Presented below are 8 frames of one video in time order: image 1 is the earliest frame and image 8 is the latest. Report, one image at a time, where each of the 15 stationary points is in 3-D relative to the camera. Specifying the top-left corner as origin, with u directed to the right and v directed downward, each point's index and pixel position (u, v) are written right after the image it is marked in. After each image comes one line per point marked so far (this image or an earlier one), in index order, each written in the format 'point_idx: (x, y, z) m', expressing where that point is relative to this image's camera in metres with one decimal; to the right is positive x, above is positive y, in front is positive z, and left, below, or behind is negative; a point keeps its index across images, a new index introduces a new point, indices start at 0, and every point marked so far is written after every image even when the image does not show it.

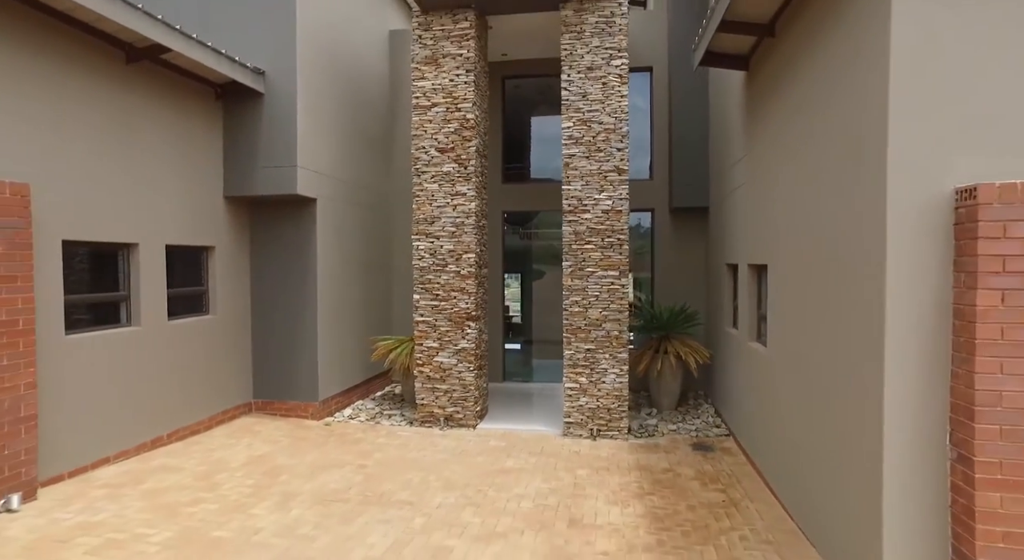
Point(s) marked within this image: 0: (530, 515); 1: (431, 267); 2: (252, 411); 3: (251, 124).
0: (+0.2, -2.2, +5.4) m
1: (-1.2, +0.2, +8.6) m
2: (-3.9, -2.0, +8.8) m
3: (-3.6, +2.2, +8.1) m
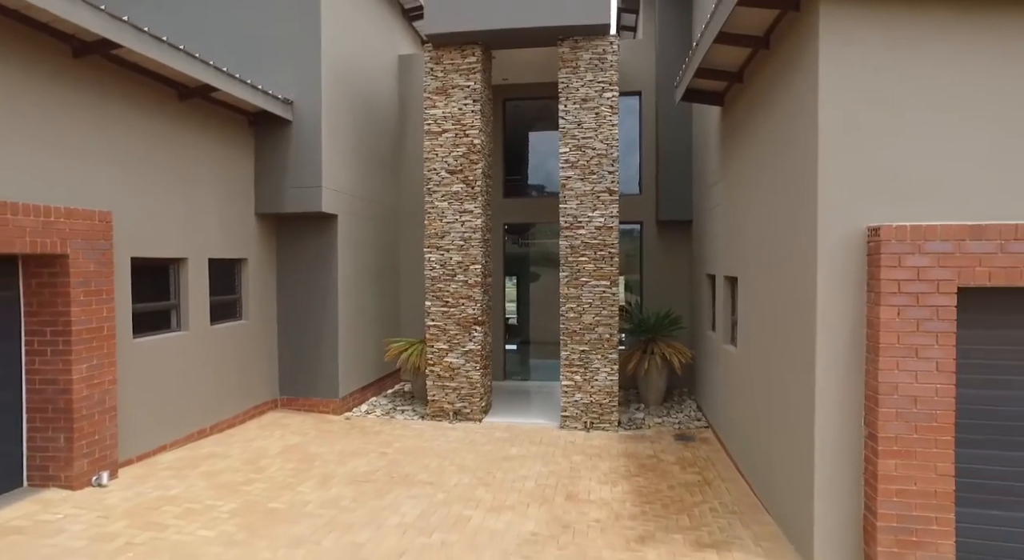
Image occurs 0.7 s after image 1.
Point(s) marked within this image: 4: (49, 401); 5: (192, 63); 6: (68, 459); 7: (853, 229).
0: (+0.3, -2.3, +6.3) m
1: (-1.2, +0.1, +9.6) m
2: (-3.9, -2.1, +9.7) m
3: (-3.6, +2.0, +9.1) m
4: (-4.5, -1.2, +5.7) m
5: (-3.8, +2.5, +6.8) m
6: (-4.3, -1.7, +5.7) m
7: (+2.6, +0.4, +4.4) m
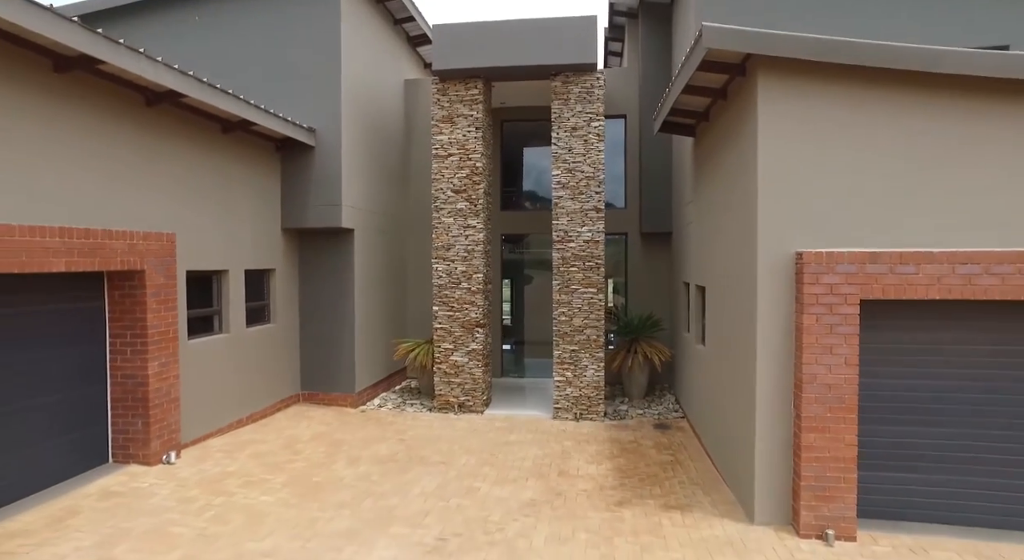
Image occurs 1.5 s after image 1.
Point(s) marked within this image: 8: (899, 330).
0: (+0.3, -2.4, +7.5) m
1: (-1.2, -0.1, +10.7) m
2: (-3.9, -2.2, +10.8) m
3: (-3.6, +1.9, +10.2) m
4: (-4.4, -1.3, +6.8) m
5: (-3.8, +2.4, +7.9) m
6: (-4.3, -1.8, +6.8) m
7: (+2.6, +0.2, +5.6) m
8: (+3.6, -0.5, +5.4) m
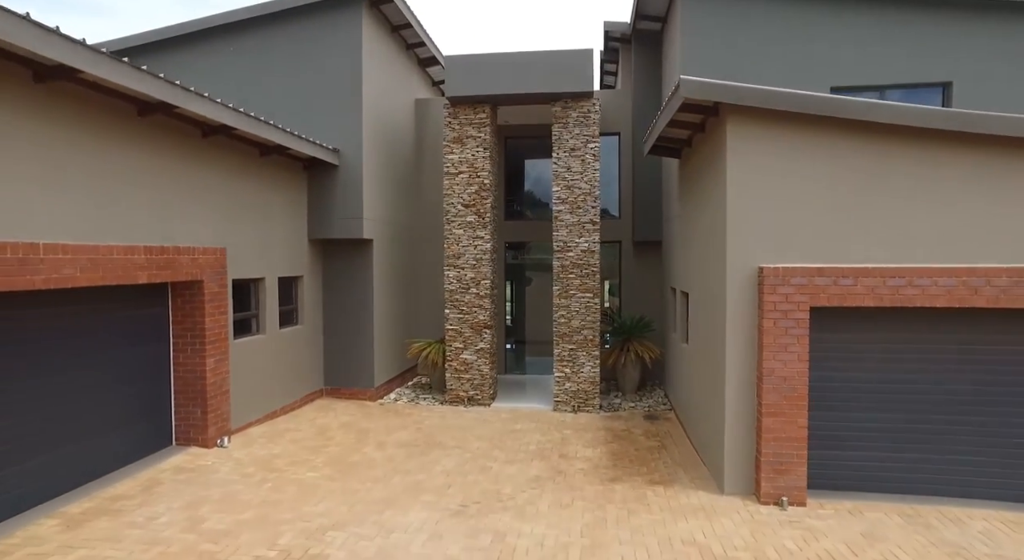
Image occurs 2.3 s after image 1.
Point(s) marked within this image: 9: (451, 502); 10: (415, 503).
0: (+0.4, -2.5, +8.6) m
1: (-1.1, -0.2, +11.8) m
2: (-3.8, -2.4, +11.9) m
3: (-3.5, +1.8, +11.3) m
4: (-4.3, -1.4, +7.9) m
5: (-3.7, +2.3, +9.0) m
6: (-4.2, -2.0, +7.9) m
7: (+2.7, +0.1, +6.7) m
8: (+3.7, -0.6, +6.6) m
9: (-0.7, -2.5, +6.6) m
10: (-1.1, -2.5, +6.5) m
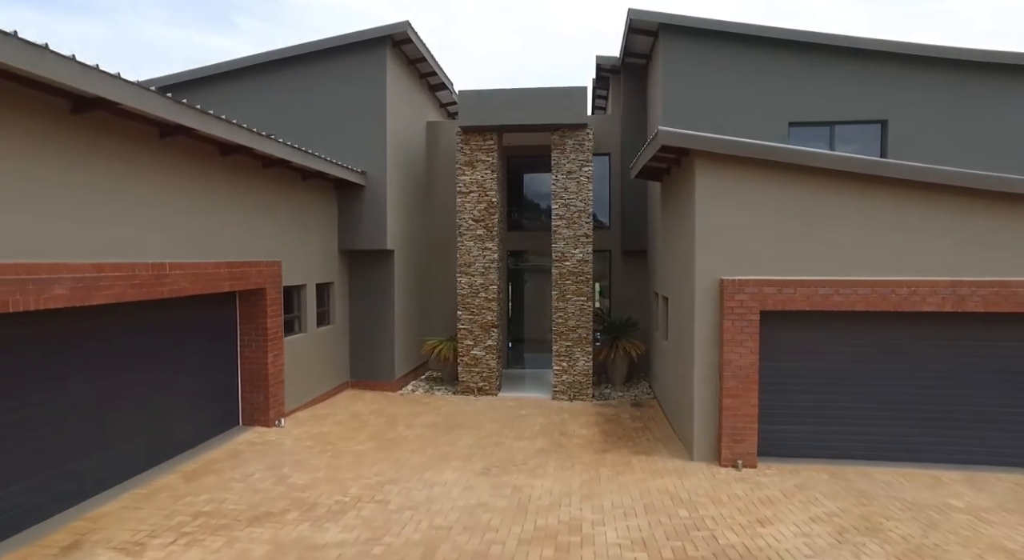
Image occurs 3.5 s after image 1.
0: (+0.5, -2.7, +10.3) m
1: (-1.0, -0.3, +13.5) m
2: (-3.8, -2.5, +13.6) m
3: (-3.4, +1.7, +12.9) m
4: (-4.2, -1.5, +9.5) m
5: (-3.5, +2.2, +10.7) m
6: (-4.0, -2.1, +9.5) m
7: (+2.9, 0.0, +8.5) m
8: (+3.9, -0.7, +8.3) m
9: (-0.5, -2.6, +8.3) m
10: (-0.9, -2.6, +8.2) m
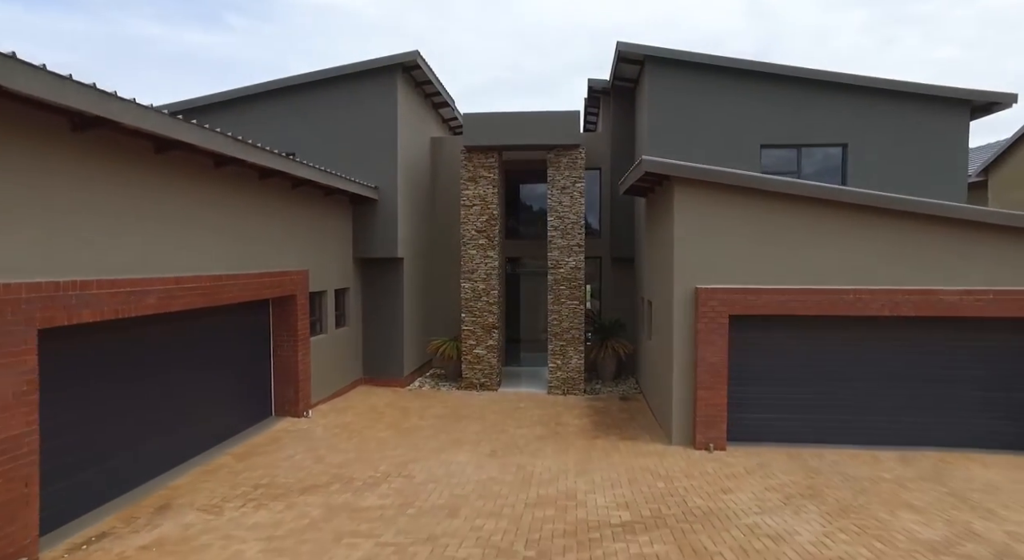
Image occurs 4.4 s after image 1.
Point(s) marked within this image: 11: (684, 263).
0: (+0.5, -2.8, +11.6) m
1: (-1.0, -0.5, +14.8) m
2: (-3.8, -2.6, +14.8) m
3: (-3.4, +1.5, +14.1) m
4: (-4.2, -1.7, +10.7) m
5: (-3.5, +2.0, +11.9) m
6: (-4.0, -2.2, +10.7) m
7: (+3.0, -0.1, +9.8) m
8: (+4.0, -0.8, +9.6) m
9: (-0.5, -2.7, +9.5) m
10: (-0.8, -2.7, +9.4) m
11: (+2.9, +0.3, +9.8) m
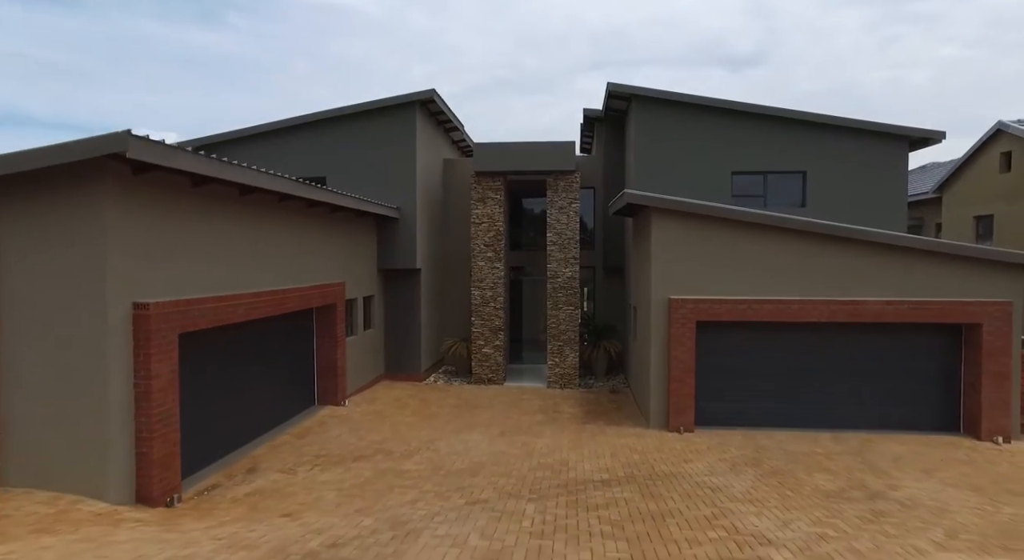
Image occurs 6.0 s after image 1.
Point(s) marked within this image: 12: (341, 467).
0: (+0.6, -3.0, +13.7) m
1: (-0.9, -0.7, +16.8) m
2: (-3.7, -2.8, +16.8) m
3: (-3.3, +1.3, +16.2) m
4: (-4.0, -1.9, +12.8) m
5: (-3.4, +1.8, +13.9) m
6: (-3.9, -2.5, +12.8) m
7: (+3.1, -0.4, +11.8) m
8: (+4.1, -1.1, +11.7) m
9: (-0.4, -3.0, +11.6) m
10: (-0.7, -3.0, +11.5) m
11: (+3.0, 0.0, +11.8) m
12: (-2.6, -2.9, +9.0) m
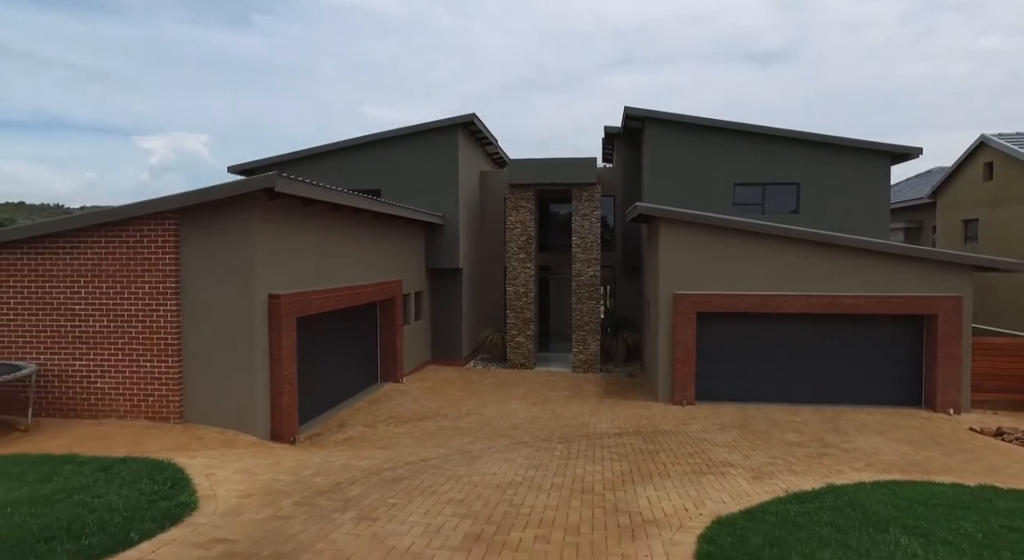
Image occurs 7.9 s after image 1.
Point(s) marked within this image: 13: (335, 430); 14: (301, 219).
0: (+1.5, -3.0, +16.0) m
1: (0.0, -0.6, +19.2) m
2: (-2.7, -2.8, +19.4) m
3: (-2.4, +1.4, +18.7) m
4: (-3.3, -1.8, +15.3) m
5: (-2.5, +1.9, +16.4) m
6: (-3.1, -2.4, +15.3) m
7: (+3.8, -0.3, +14.1) m
8: (+4.8, -1.0, +13.9) m
9: (+0.4, -2.9, +14.0) m
10: (0.0, -2.9, +13.9) m
11: (+3.7, +0.1, +14.1) m
12: (-2.0, -2.8, +11.5) m
13: (-3.2, -2.8, +10.7) m
14: (-3.8, +1.1, +10.5) m
